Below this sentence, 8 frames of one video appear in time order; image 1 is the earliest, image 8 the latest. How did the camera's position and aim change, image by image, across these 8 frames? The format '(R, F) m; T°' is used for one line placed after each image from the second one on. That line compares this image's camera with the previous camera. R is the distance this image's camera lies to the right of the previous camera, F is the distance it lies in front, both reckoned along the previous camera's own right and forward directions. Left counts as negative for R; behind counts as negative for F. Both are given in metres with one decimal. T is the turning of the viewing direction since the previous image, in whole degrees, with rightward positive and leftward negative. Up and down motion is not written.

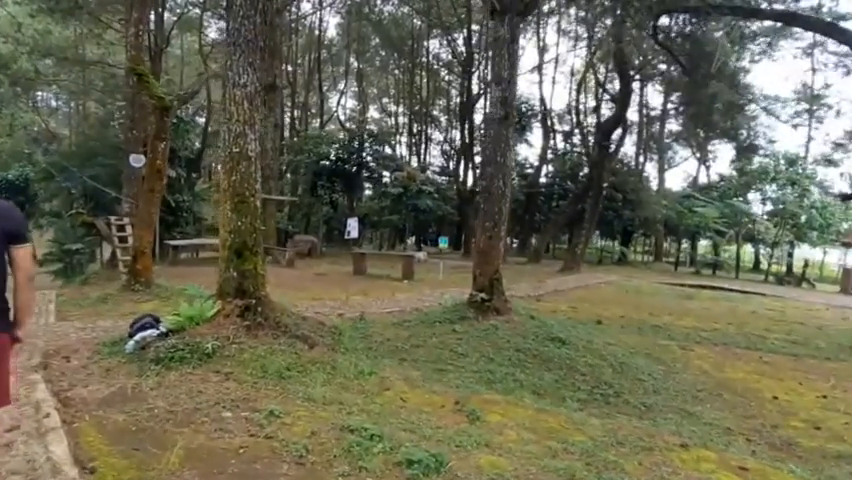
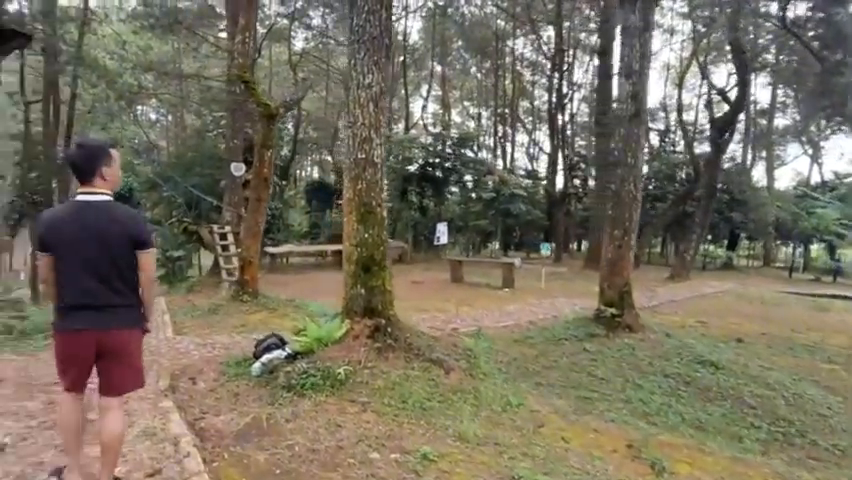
(-0.5, +0.5) m; -7°
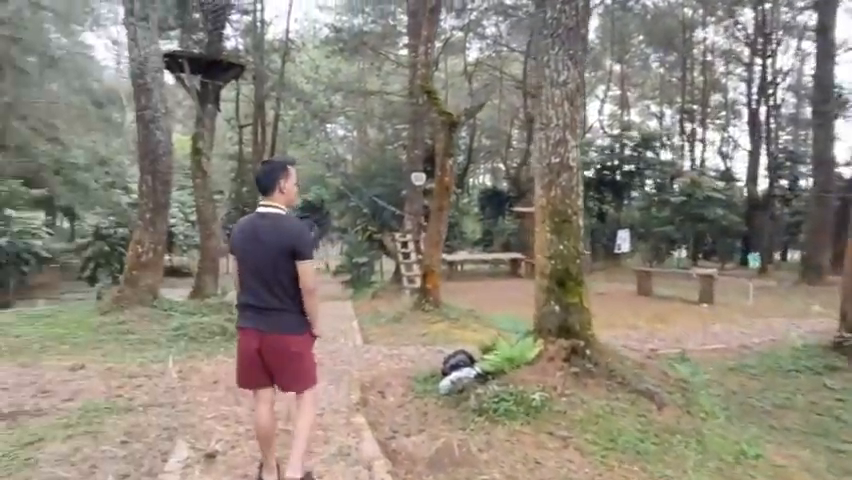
(-0.2, +0.3) m; -17°
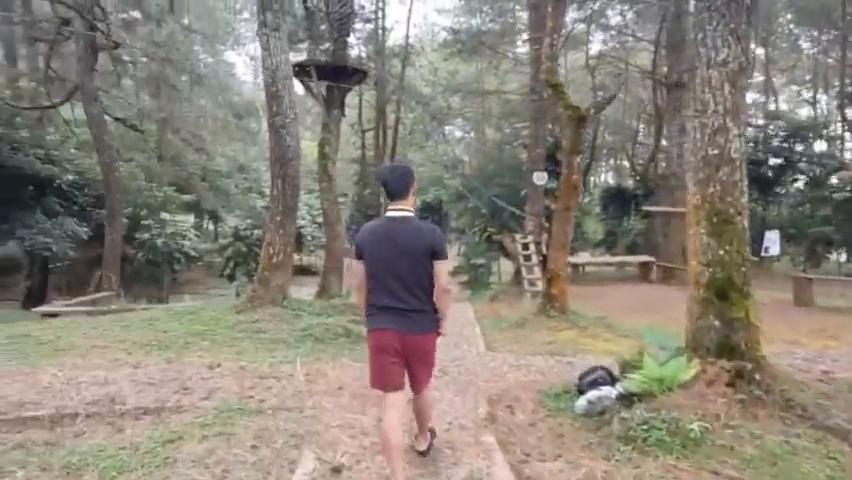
(-0.1, +0.2) m; -11°
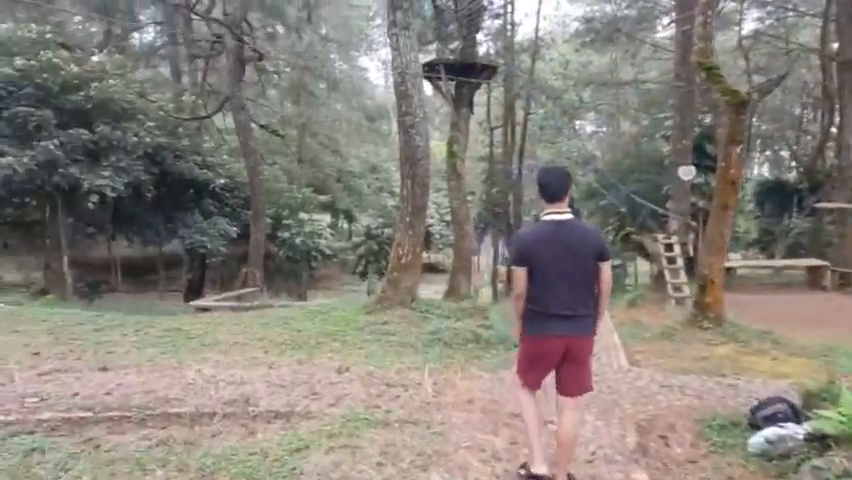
(-0.1, +0.3) m; -12°
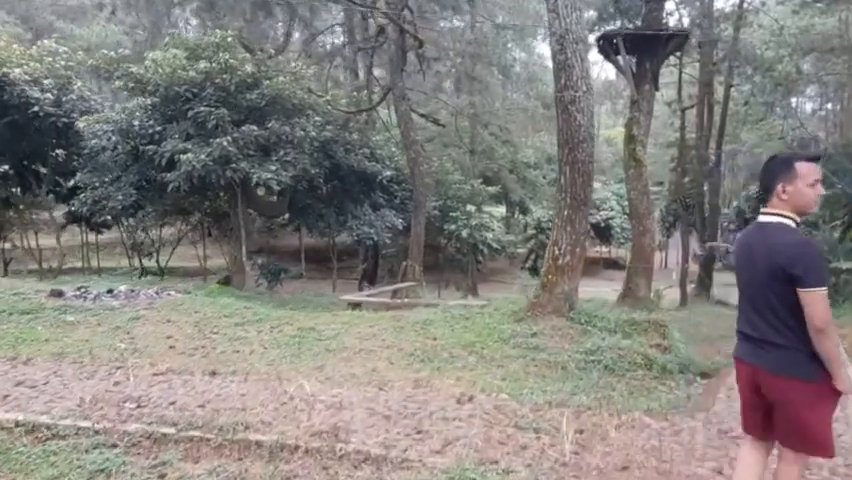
(+0.2, +0.9) m; -17°
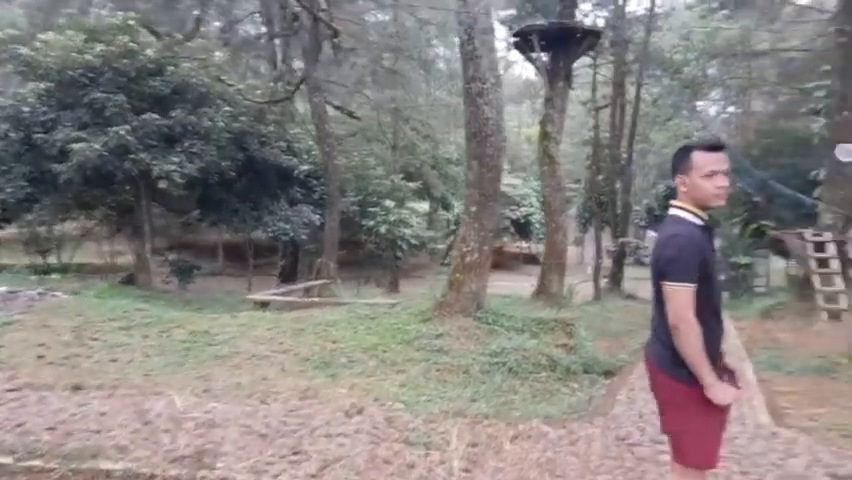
(+0.2, +0.3) m; +7°
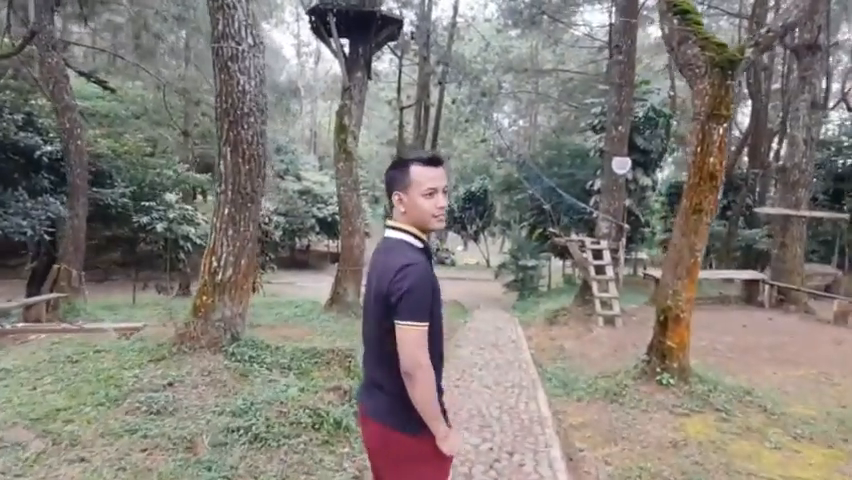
(+0.5, +1.1) m; +18°
